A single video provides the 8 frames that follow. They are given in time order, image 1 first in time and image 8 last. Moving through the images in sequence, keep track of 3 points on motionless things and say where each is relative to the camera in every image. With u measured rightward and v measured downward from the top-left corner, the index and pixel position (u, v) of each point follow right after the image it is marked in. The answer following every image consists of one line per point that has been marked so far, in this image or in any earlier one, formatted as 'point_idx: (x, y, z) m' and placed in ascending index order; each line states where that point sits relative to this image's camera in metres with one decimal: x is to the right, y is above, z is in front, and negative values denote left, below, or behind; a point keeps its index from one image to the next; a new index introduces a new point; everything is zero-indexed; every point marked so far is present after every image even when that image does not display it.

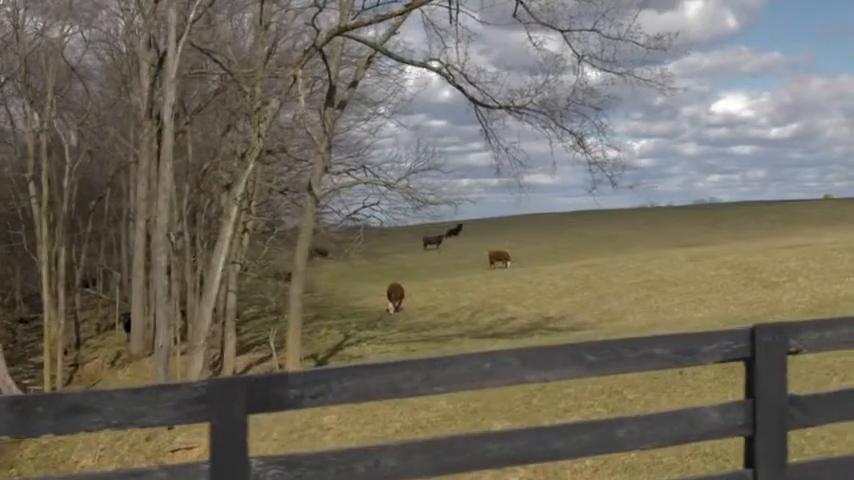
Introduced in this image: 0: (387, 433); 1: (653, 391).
0: (-0.7, -3.0, +14.7) m
1: (+3.4, -2.3, +14.1) m
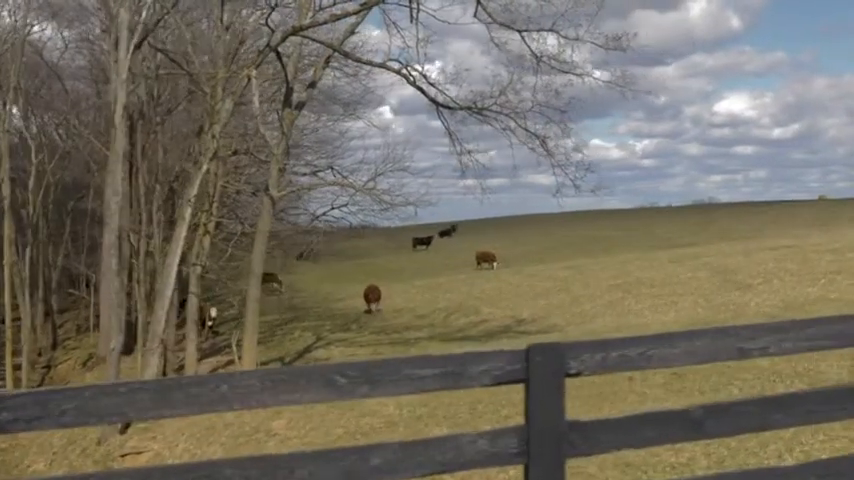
0: (-1.5, -3.1, +14.4) m
1: (+2.5, -2.4, +13.9) m
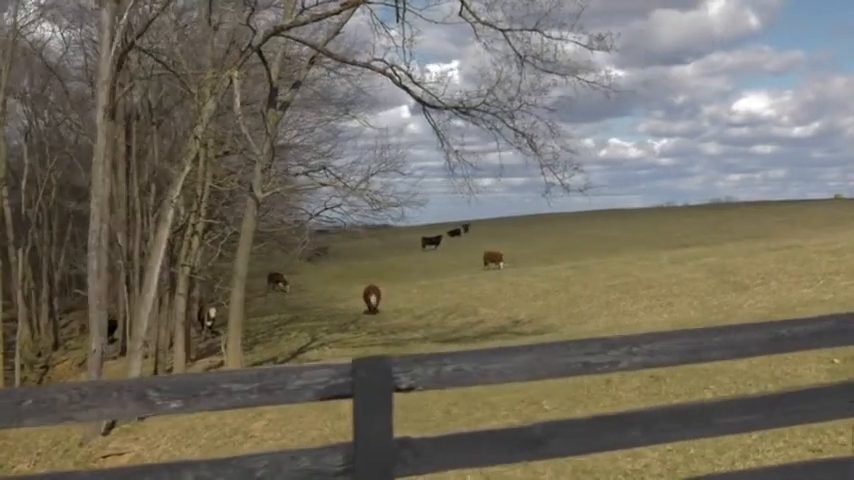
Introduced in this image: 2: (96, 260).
0: (-1.9, -3.1, +14.4) m
1: (+2.1, -2.4, +13.7) m
2: (-6.3, -0.4, +17.5) m
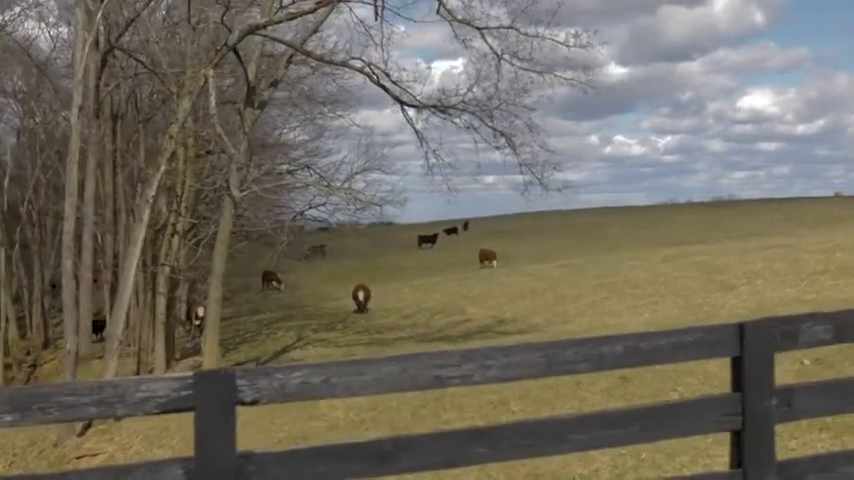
0: (-2.4, -3.1, +14.3) m
1: (+1.6, -2.4, +13.7) m
2: (-6.8, -0.4, +17.5) m
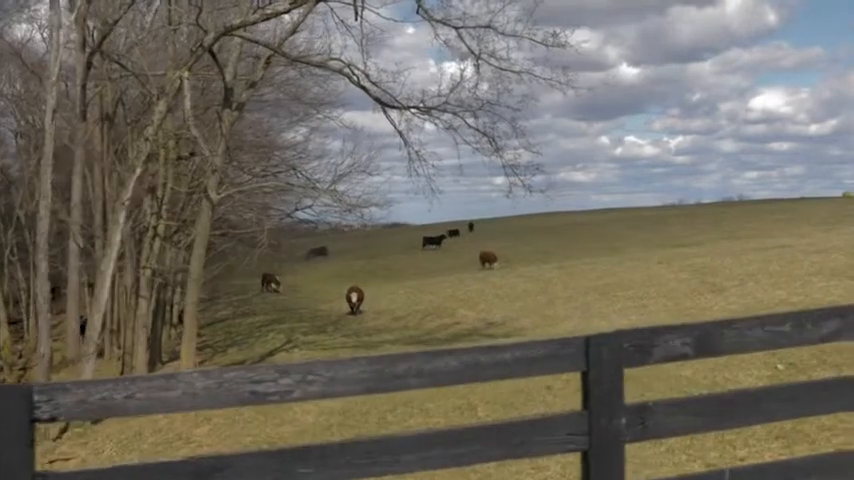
0: (-2.9, -3.2, +14.1) m
1: (+1.1, -2.4, +13.4) m
2: (-7.2, -0.4, +17.4) m
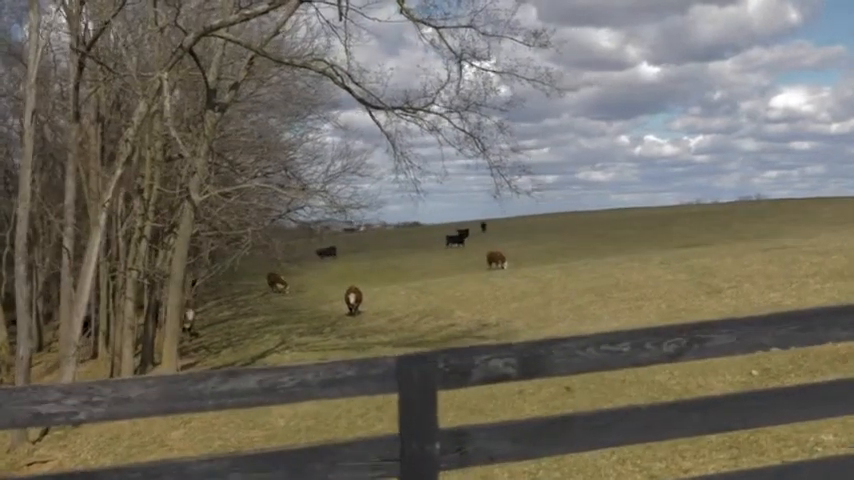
0: (-3.4, -3.2, +14.0) m
1: (+0.7, -2.5, +13.2) m
2: (-7.6, -0.5, +17.3) m
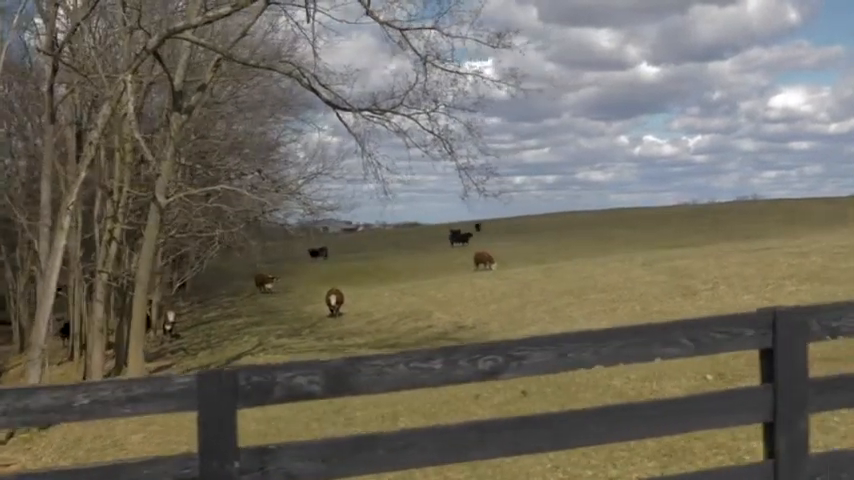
0: (-4.0, -3.2, +14.0) m
1: (0.0, -2.5, +13.2) m
2: (-8.2, -0.5, +17.3) m
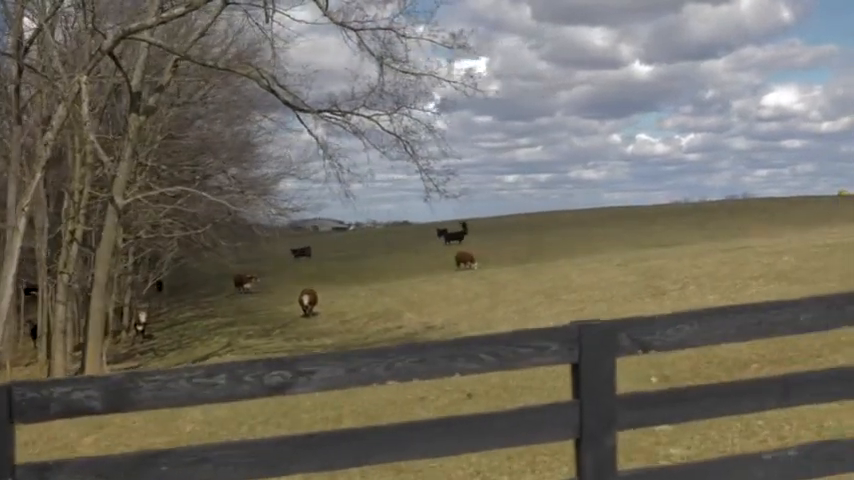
0: (-4.8, -3.3, +14.0) m
1: (-0.8, -2.6, +13.2) m
2: (-9.1, -0.6, +17.2) m
